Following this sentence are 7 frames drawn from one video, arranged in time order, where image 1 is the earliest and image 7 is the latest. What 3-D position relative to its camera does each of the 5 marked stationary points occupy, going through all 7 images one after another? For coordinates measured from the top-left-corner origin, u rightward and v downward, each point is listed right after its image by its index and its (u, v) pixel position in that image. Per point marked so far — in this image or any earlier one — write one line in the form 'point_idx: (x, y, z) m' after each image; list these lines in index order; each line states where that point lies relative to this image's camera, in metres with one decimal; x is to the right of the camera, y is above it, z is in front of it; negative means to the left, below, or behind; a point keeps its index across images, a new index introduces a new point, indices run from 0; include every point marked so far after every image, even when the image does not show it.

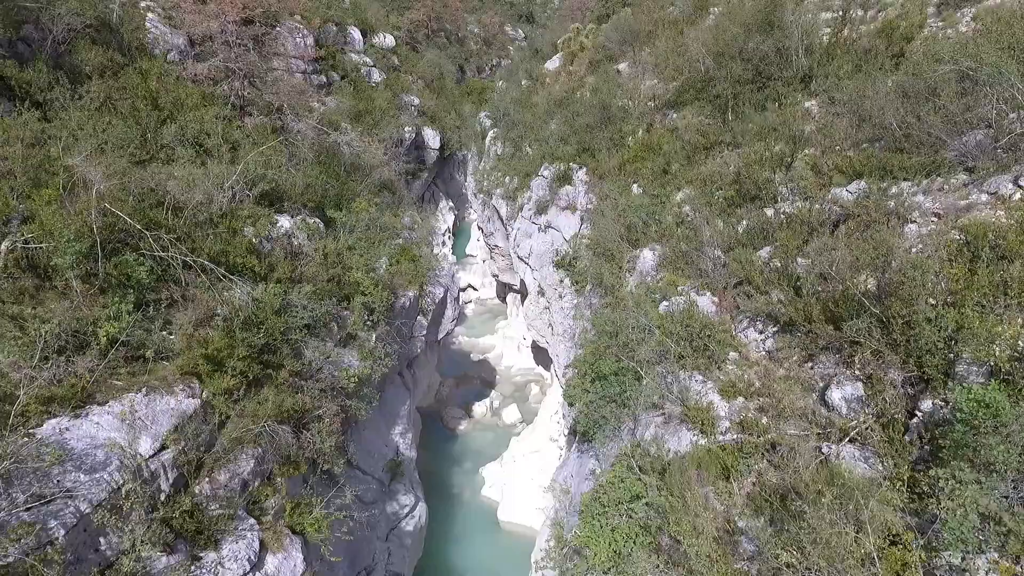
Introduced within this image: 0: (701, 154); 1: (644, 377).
0: (+3.4, +2.4, +11.6) m
1: (+1.3, -0.9, +6.5) m
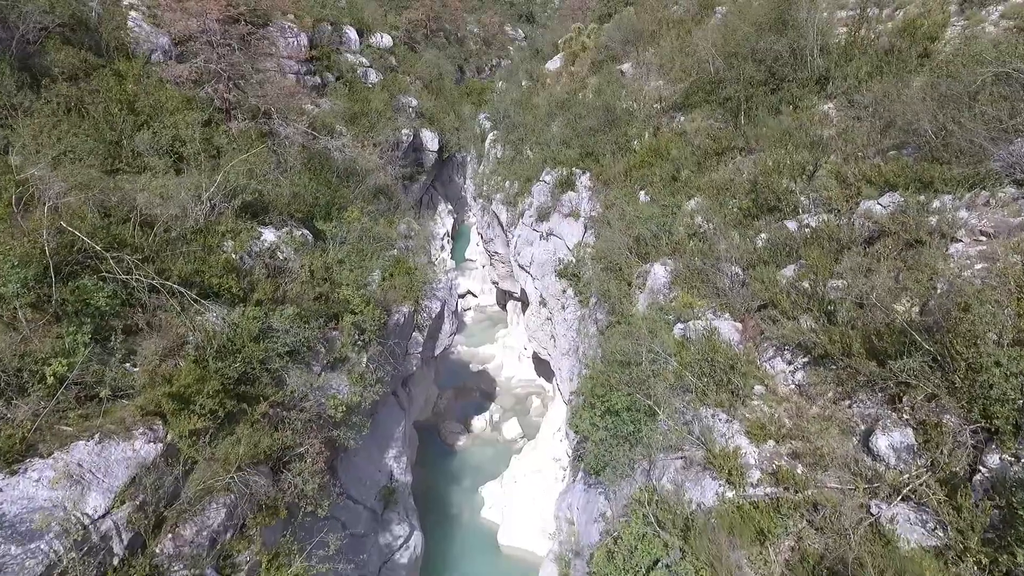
0: (+3.4, +2.2, +11.0) m
1: (+1.4, -1.2, +5.9) m
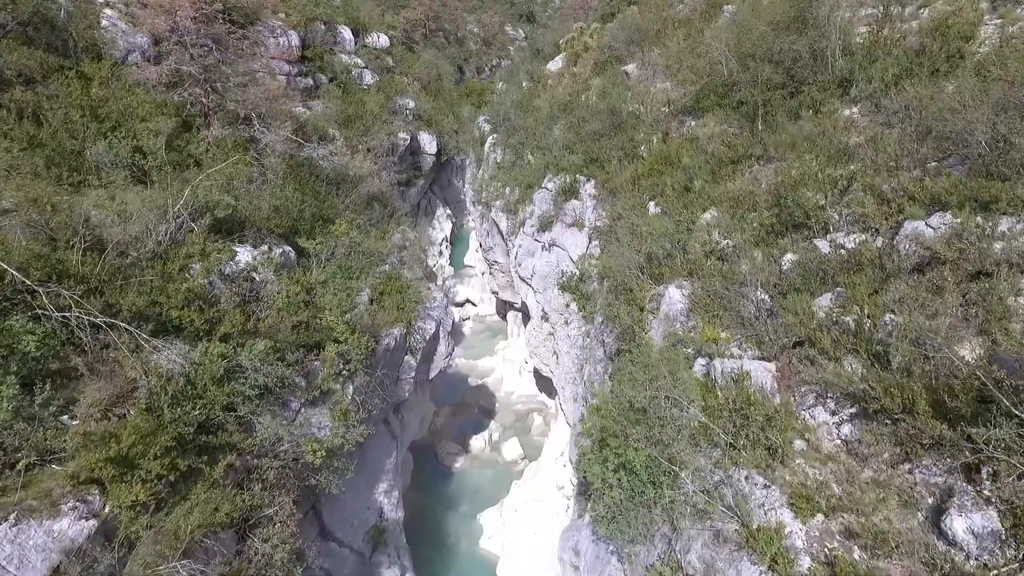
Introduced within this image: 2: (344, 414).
0: (+3.5, +1.9, +10.2) m
1: (+1.4, -1.5, +5.1) m
2: (-1.8, -1.4, +6.9) m
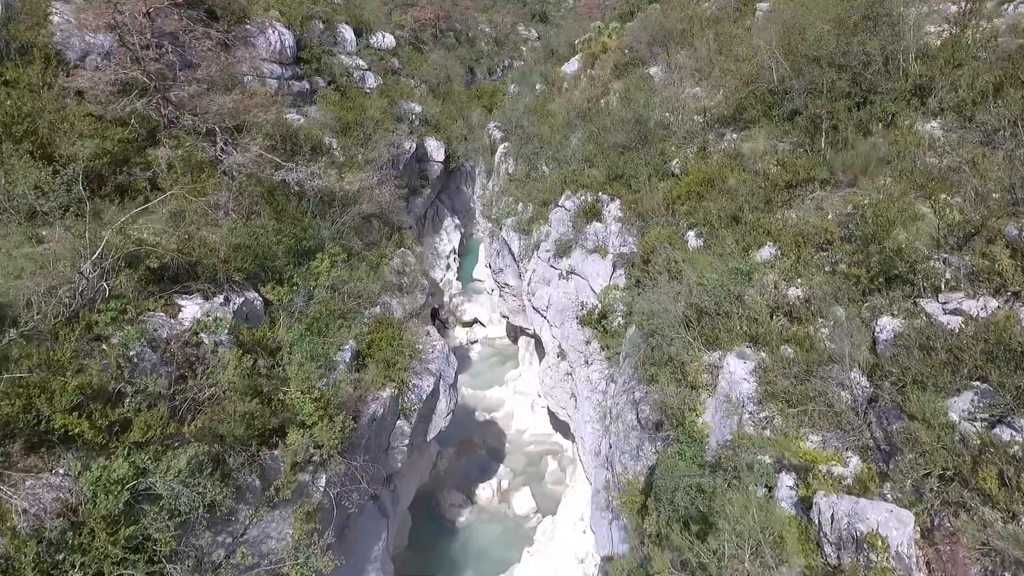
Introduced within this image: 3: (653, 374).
0: (+3.7, +1.2, +8.5) m
1: (+1.5, -2.1, +3.4) m
2: (-1.7, -2.0, +5.3) m
3: (+1.5, -0.9, +6.9) m
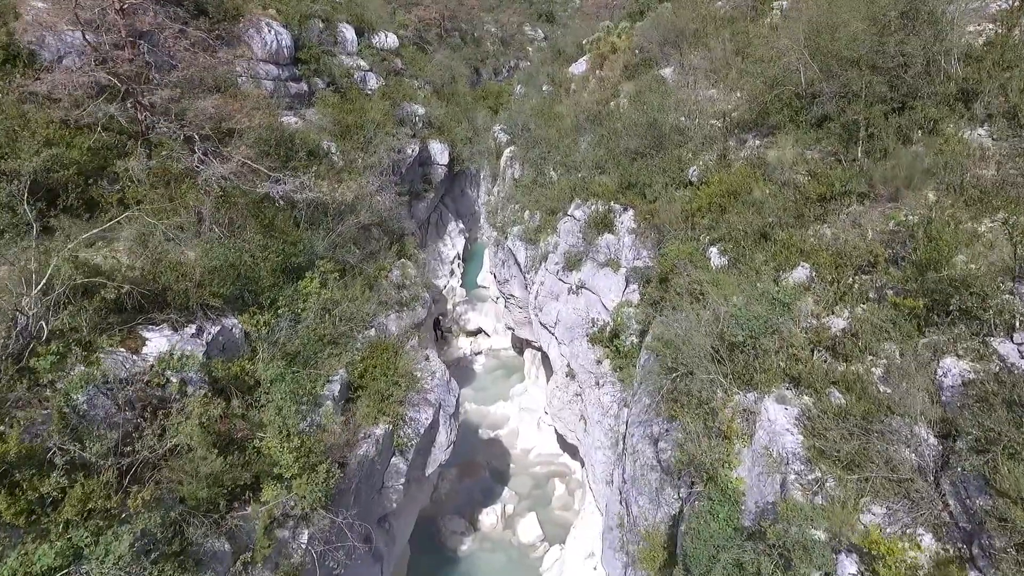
0: (+3.7, +1.0, +7.8) m
1: (+1.5, -2.4, +2.7) m
2: (-1.7, -2.3, +4.6) m
3: (+1.6, -1.2, +6.1) m
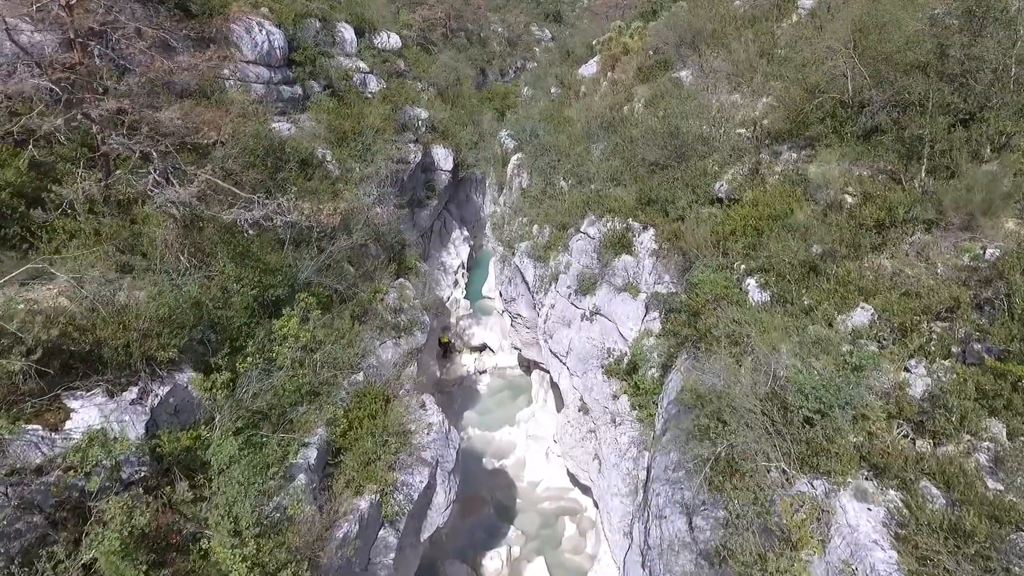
0: (+3.8, +0.5, +6.7) m
1: (+1.5, -2.8, +1.7) m
2: (-1.6, -2.7, +3.6) m
3: (+1.7, -1.6, +5.1) m
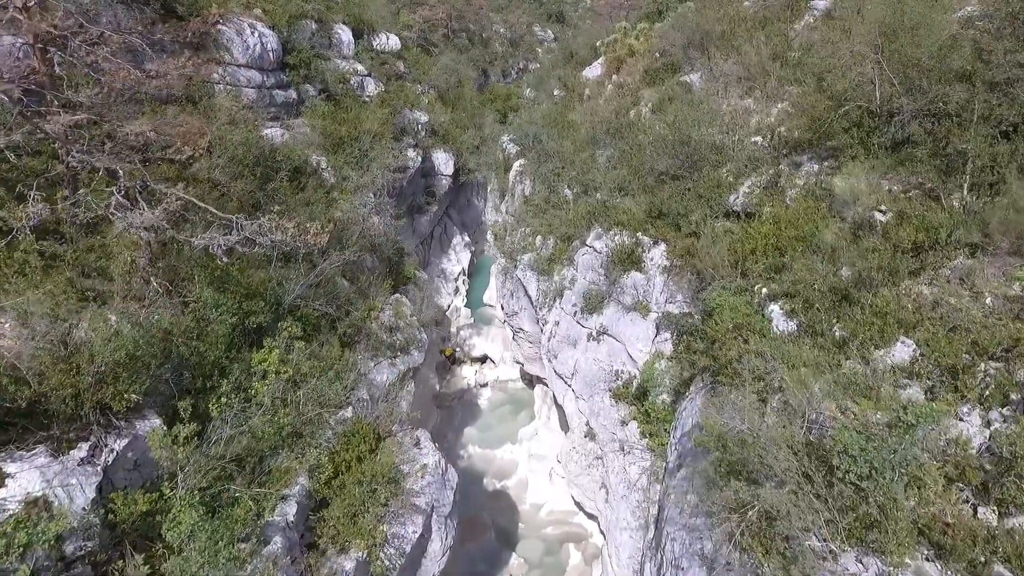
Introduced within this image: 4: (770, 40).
0: (+3.9, +0.2, +6.1) m
1: (+1.5, -3.1, +1.1) m
2: (-1.6, -2.9, +3.0) m
3: (+1.7, -1.9, +4.5) m
4: (+5.0, +4.7, +12.0) m
